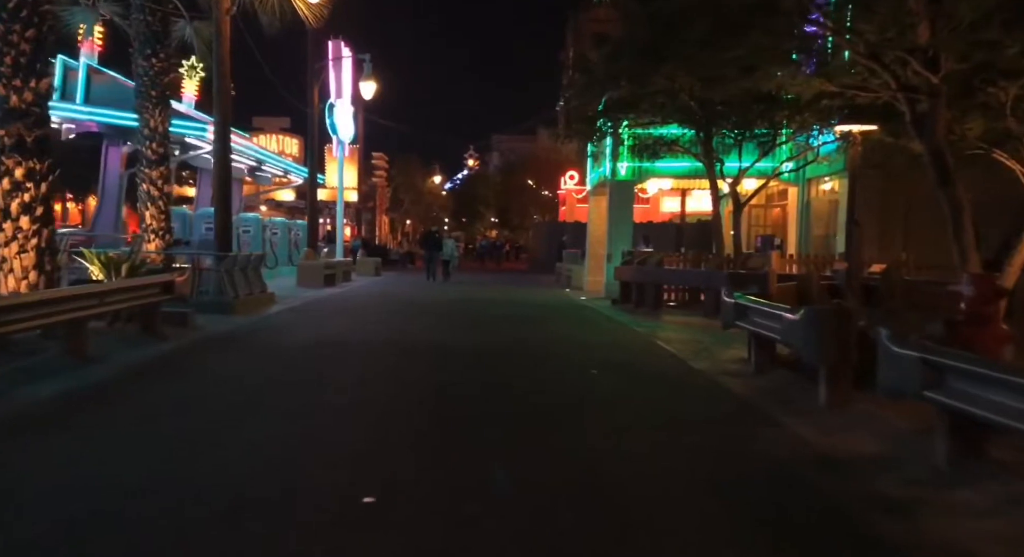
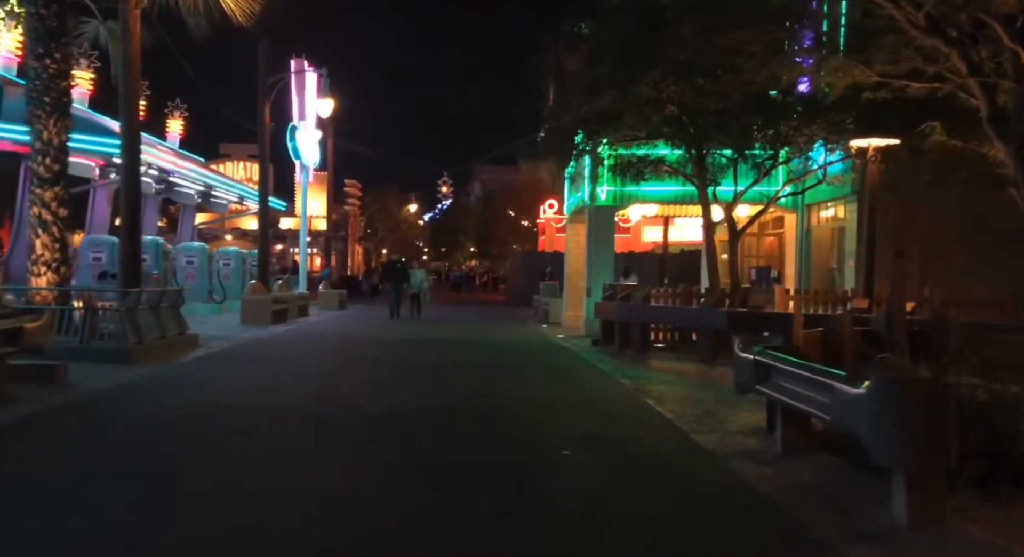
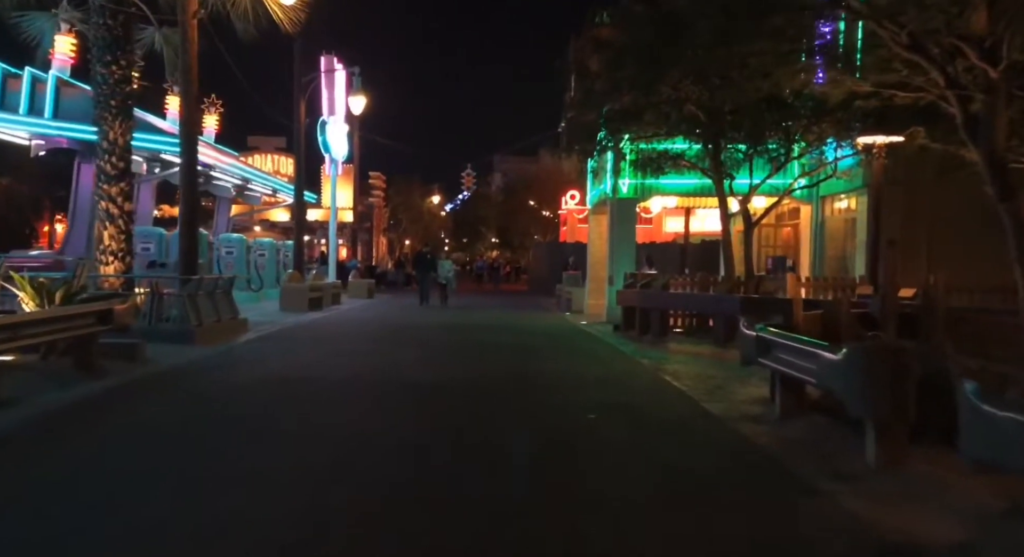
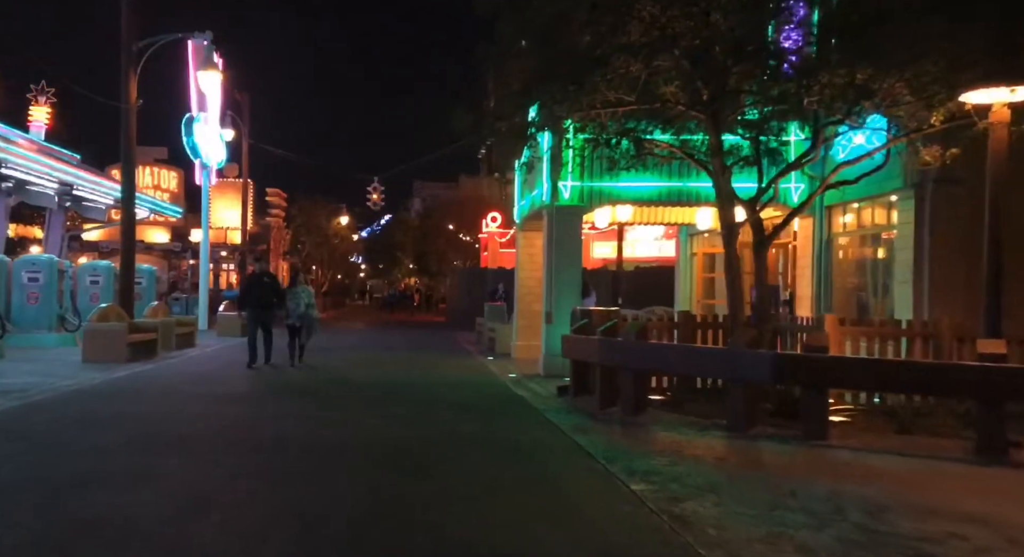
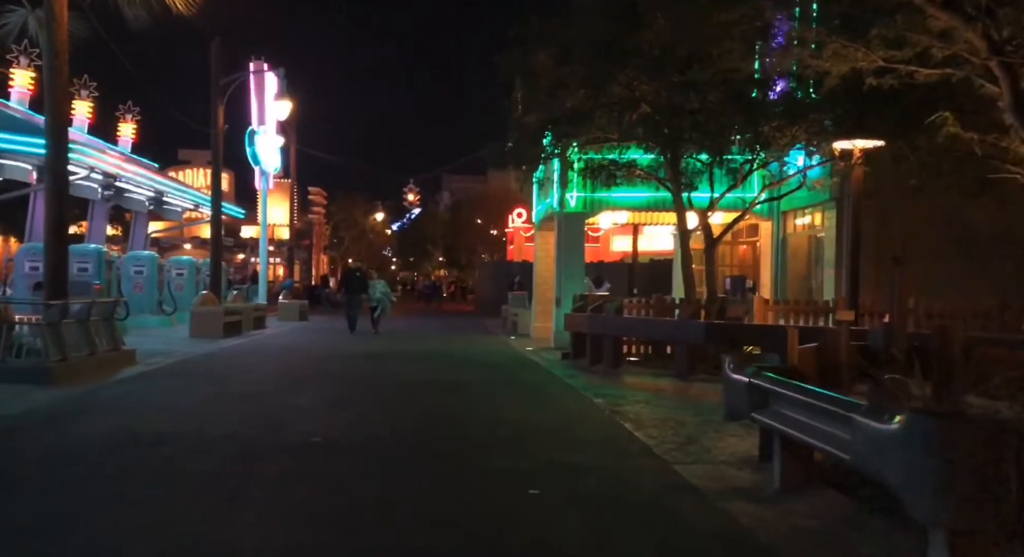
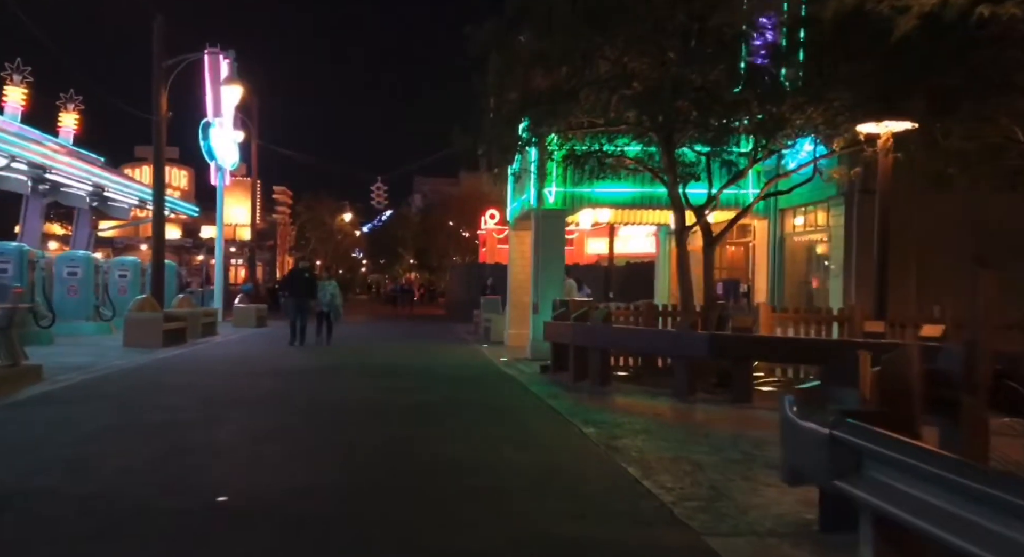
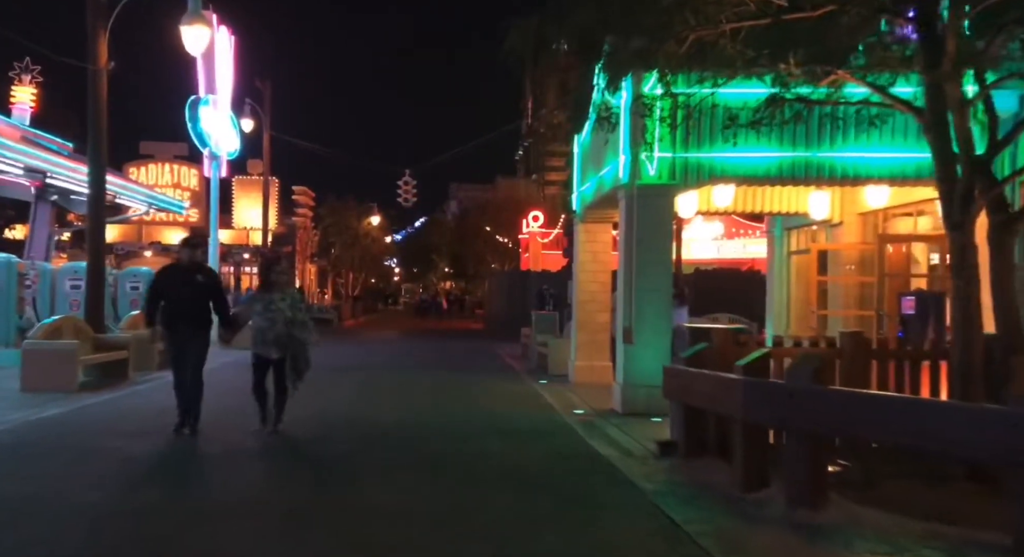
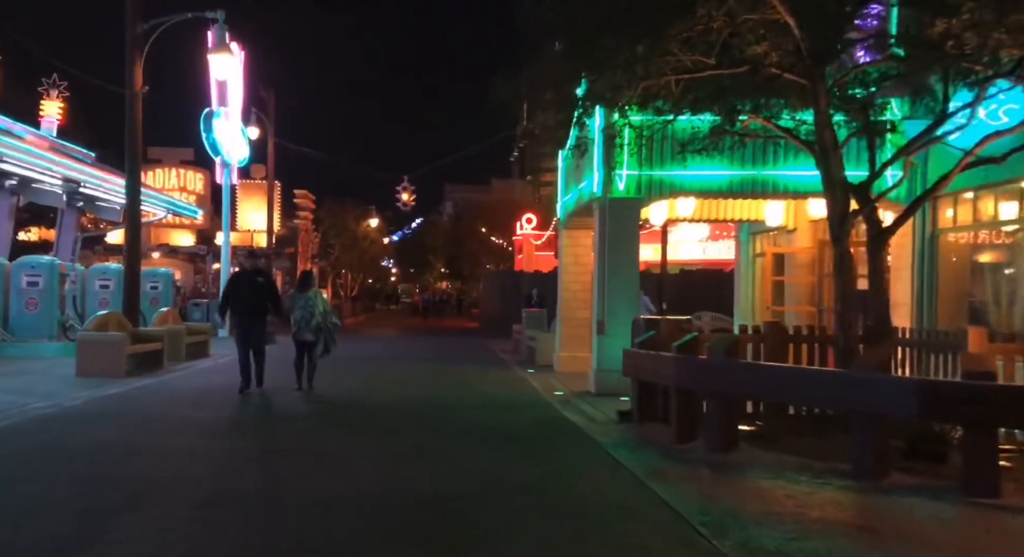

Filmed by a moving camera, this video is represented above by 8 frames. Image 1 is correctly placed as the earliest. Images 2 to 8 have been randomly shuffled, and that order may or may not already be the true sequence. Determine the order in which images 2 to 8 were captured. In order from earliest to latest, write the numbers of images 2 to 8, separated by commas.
3, 2, 5, 6, 4, 8, 7
